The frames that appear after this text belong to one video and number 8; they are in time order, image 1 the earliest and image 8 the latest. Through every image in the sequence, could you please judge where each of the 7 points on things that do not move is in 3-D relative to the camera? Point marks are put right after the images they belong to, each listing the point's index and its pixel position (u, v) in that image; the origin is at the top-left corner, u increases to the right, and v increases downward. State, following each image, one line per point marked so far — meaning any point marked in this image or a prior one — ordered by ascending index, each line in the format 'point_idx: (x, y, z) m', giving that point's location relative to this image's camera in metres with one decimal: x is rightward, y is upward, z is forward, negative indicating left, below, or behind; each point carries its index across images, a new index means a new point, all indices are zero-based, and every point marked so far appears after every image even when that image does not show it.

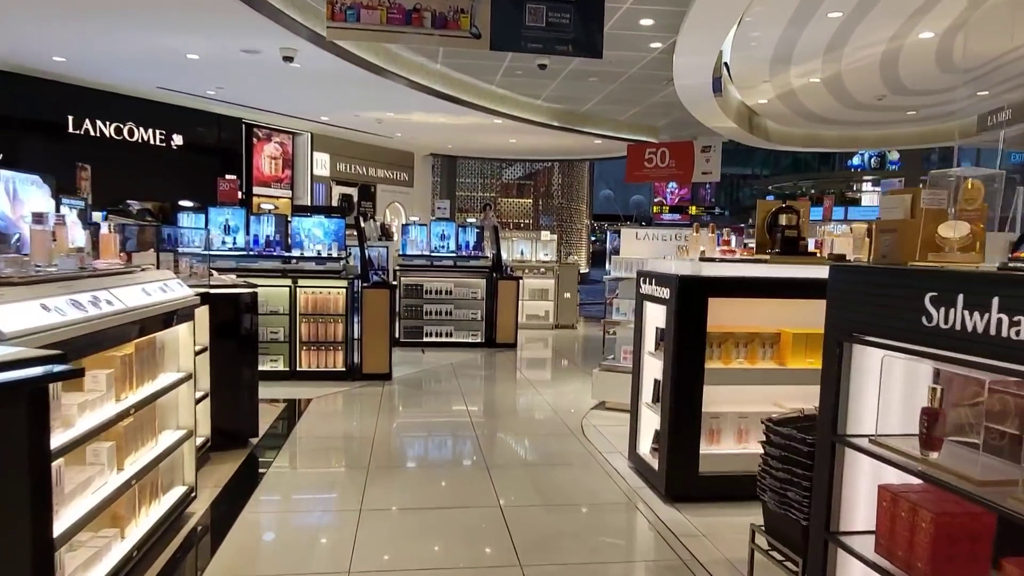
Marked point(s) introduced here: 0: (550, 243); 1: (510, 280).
0: (+0.6, +0.7, +11.5) m
1: (0.0, +0.1, +9.1) m
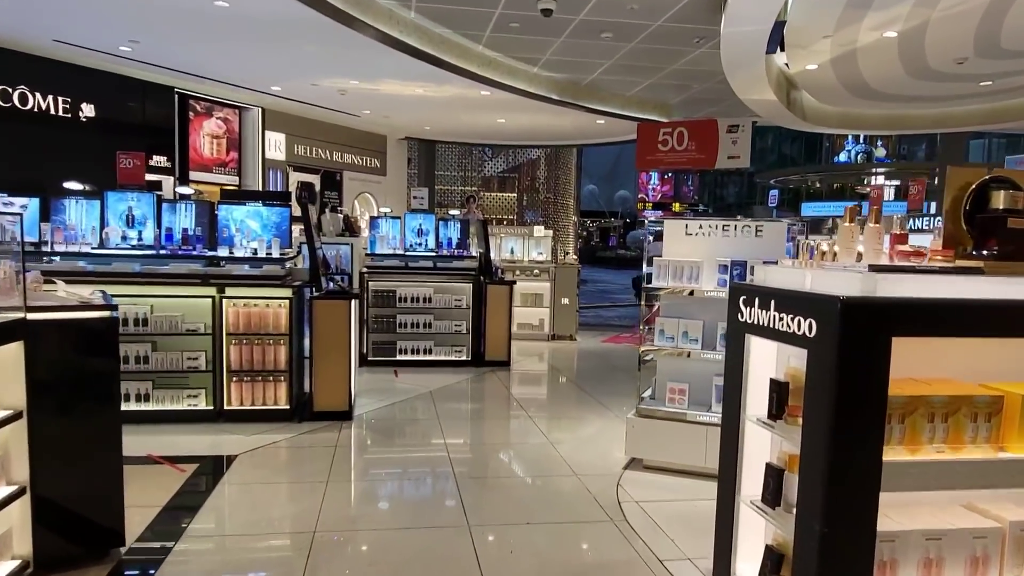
0: (+0.4, +0.7, +9.9) m
1: (-0.1, 0.0, +7.5) m
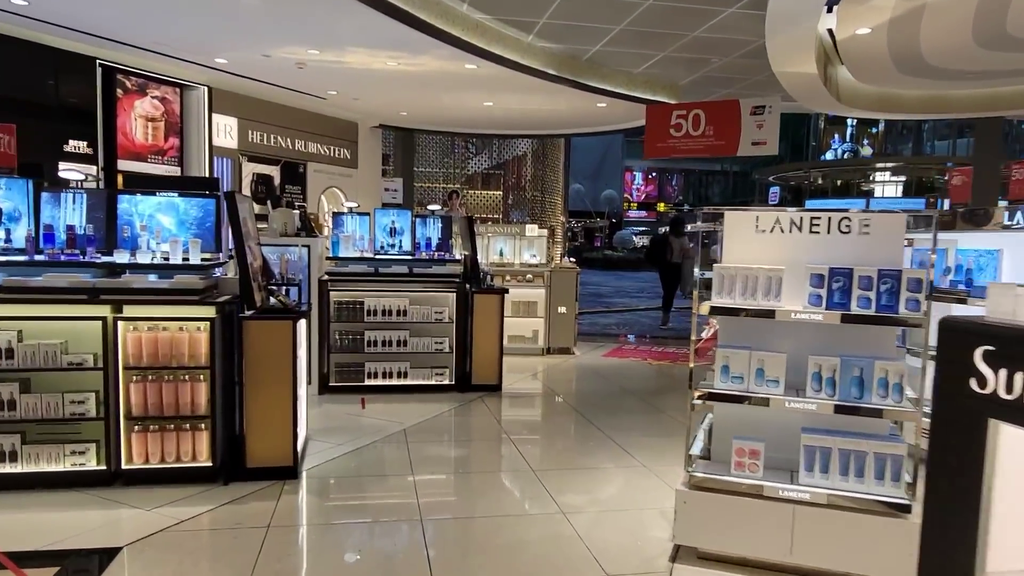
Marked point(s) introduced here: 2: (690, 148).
0: (+0.3, +0.6, +8.7) m
1: (-0.2, 0.0, +6.2) m
2: (+1.8, +1.4, +7.6) m
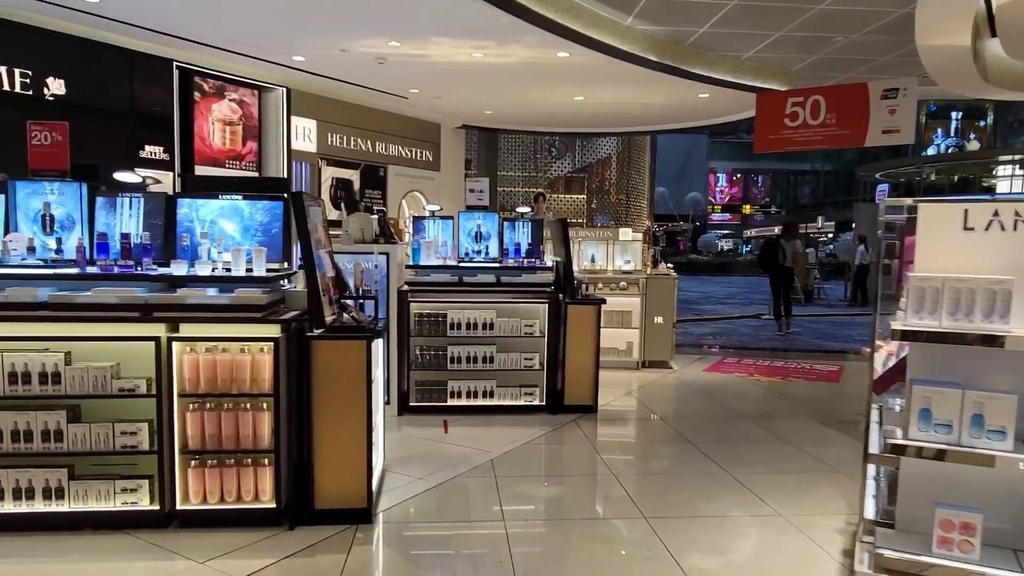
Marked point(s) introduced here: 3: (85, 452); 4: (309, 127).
0: (+1.3, +0.5, +8.0) m
1: (+0.6, -0.1, +5.6) m
2: (+2.7, +1.4, +6.7) m
3: (-1.9, -0.7, +3.2) m
4: (-2.1, +1.7, +7.6) m
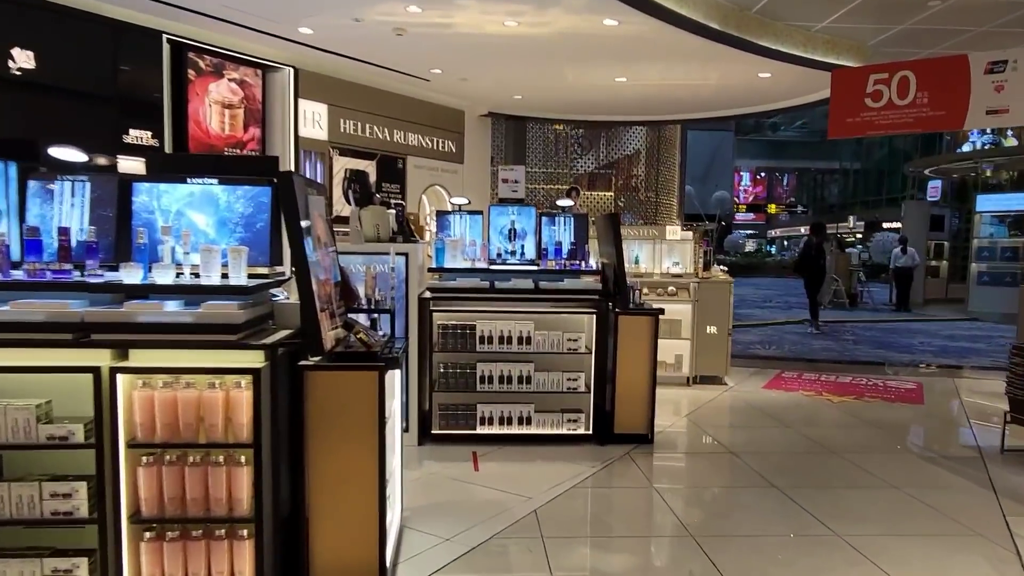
0: (+1.6, +0.4, +7.1) m
1: (+0.8, -0.2, +4.7) m
2: (+3.0, +1.3, +5.8) m
3: (-1.7, -0.8, +2.4) m
4: (-1.8, +1.6, +6.8) m
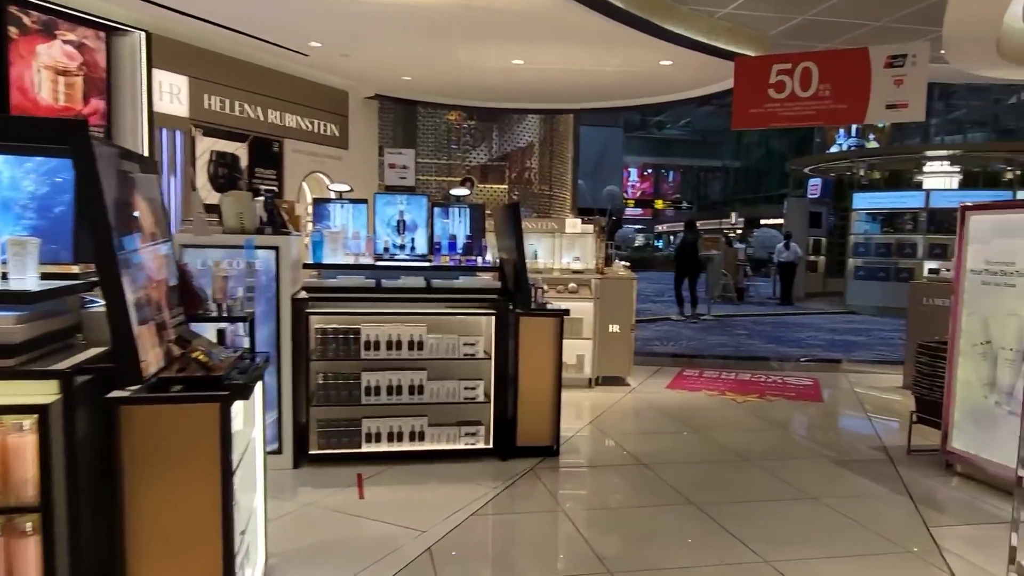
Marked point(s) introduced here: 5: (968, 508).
0: (+0.7, +0.5, +6.7) m
1: (+0.2, -0.2, +4.3) m
2: (+2.2, +1.3, +5.7) m
3: (-1.9, -0.8, +1.6) m
4: (-2.7, +1.6, +5.9) m
5: (+2.3, -1.1, +3.7) m
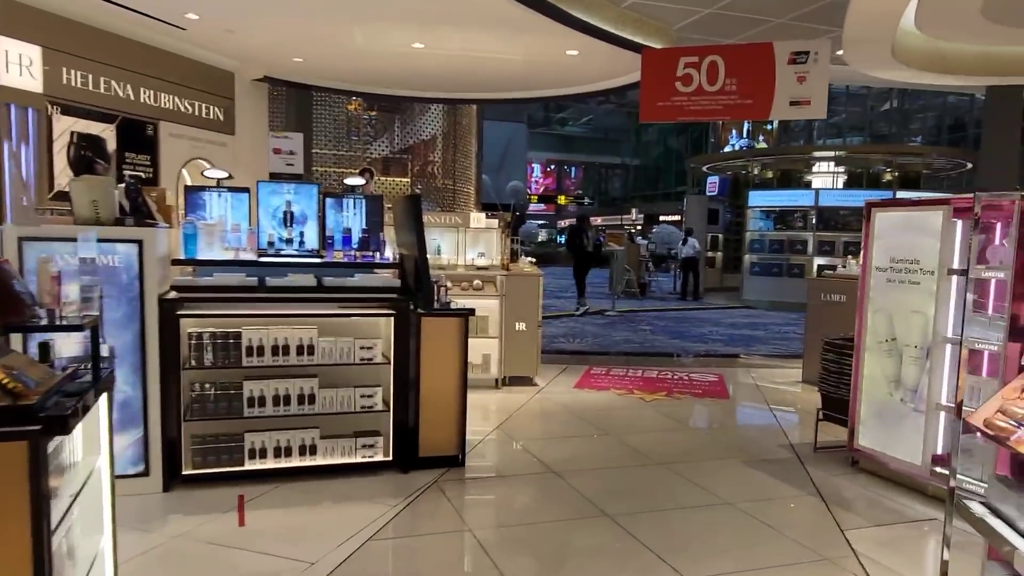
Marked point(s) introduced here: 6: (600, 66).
0: (-0.2, +0.5, +6.4) m
1: (-0.3, -0.1, +4.0) m
2: (+1.5, +1.4, +5.6) m
3: (-2.1, -0.8, +1.1) m
4: (-3.4, +1.7, +5.2) m
5: (+1.8, -1.1, +3.6) m
6: (+0.8, +2.0, +6.7) m
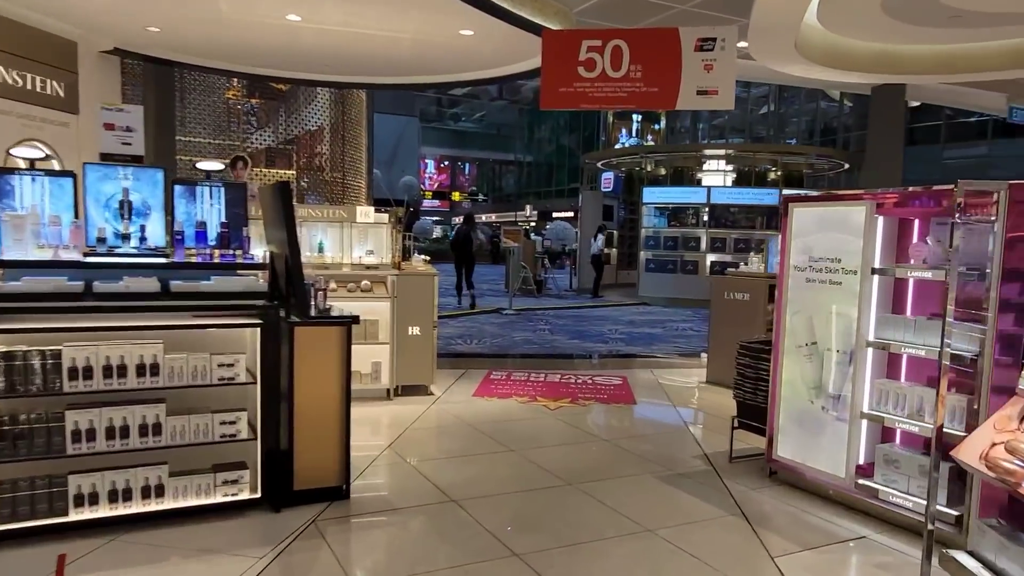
0: (-1.1, +0.5, +5.8) m
1: (-0.8, -0.2, +3.4) m
2: (+0.7, +1.4, +5.2) m
3: (-2.2, -0.8, +0.3) m
4: (-4.1, +1.6, +4.2) m
5: (+1.3, -1.1, +3.4) m
6: (-0.1, +2.0, +6.2) m
